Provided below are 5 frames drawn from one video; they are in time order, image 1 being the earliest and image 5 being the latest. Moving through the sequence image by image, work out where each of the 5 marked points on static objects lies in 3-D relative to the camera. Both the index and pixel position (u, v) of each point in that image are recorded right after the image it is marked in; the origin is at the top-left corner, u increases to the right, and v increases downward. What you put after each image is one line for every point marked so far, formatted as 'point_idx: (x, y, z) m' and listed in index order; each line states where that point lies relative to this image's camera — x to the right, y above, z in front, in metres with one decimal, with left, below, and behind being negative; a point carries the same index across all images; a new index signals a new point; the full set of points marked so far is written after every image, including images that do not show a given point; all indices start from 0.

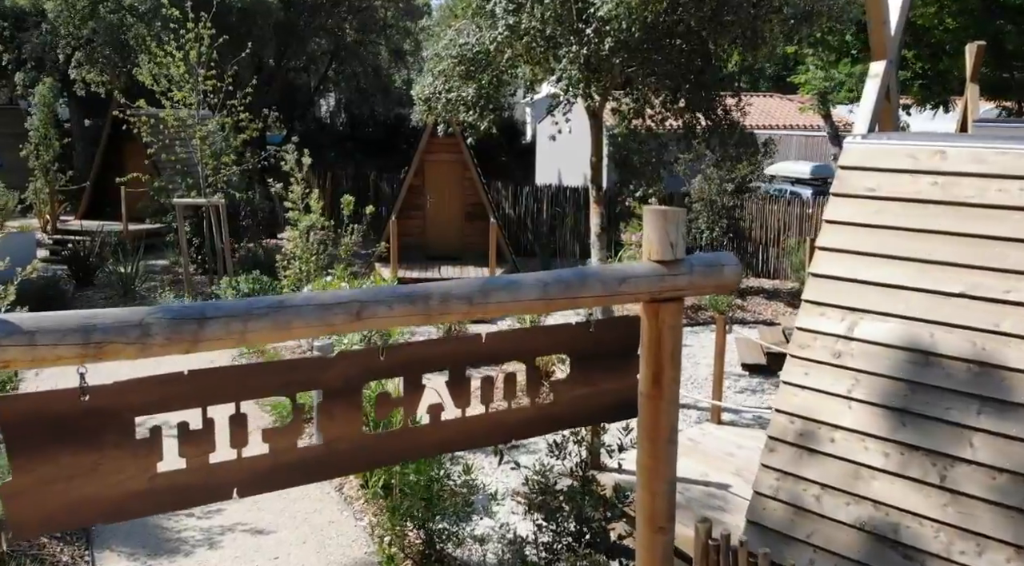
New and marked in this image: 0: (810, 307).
0: (+1.4, -0.1, +4.7) m
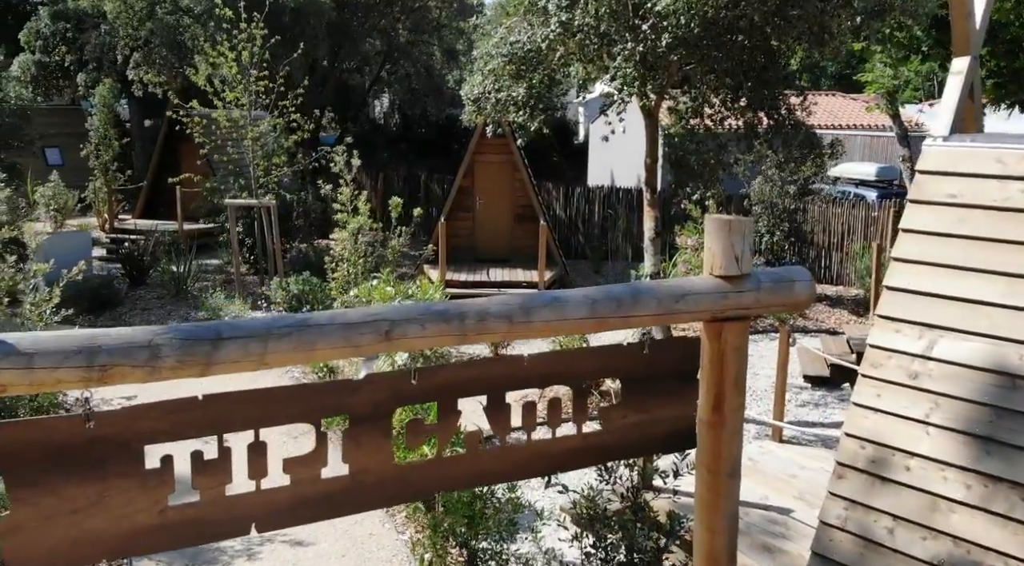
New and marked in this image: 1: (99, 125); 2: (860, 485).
0: (+1.7, -0.2, +4.4) m
1: (-7.9, +3.1, +18.9) m
2: (+1.5, -0.9, +4.2) m
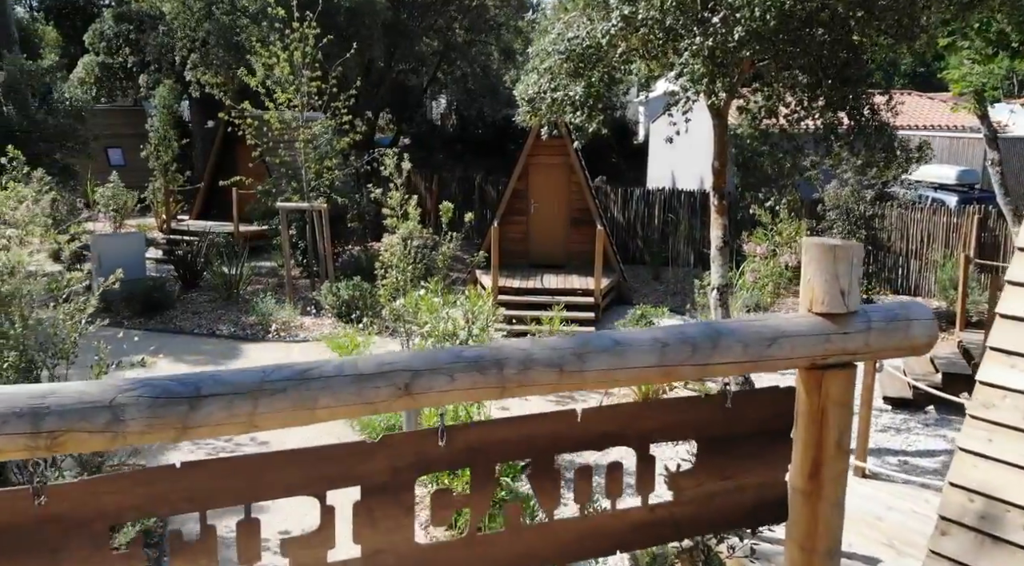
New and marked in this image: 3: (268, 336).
0: (+1.9, -0.3, +3.8) m
1: (-6.8, +3.0, +18.9) m
2: (+1.7, -1.0, +3.7) m
3: (-2.8, -0.6, +11.3) m
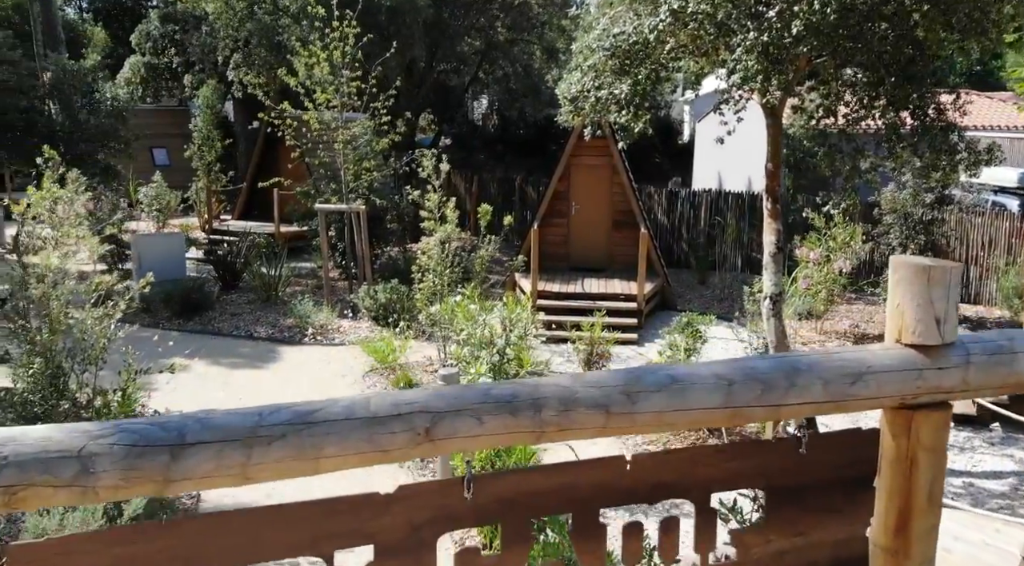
0: (+2.0, -0.3, +3.4) m
1: (-6.0, +3.0, +18.9) m
2: (+1.8, -1.0, +3.3) m
3: (-2.4, -0.6, +11.2) m
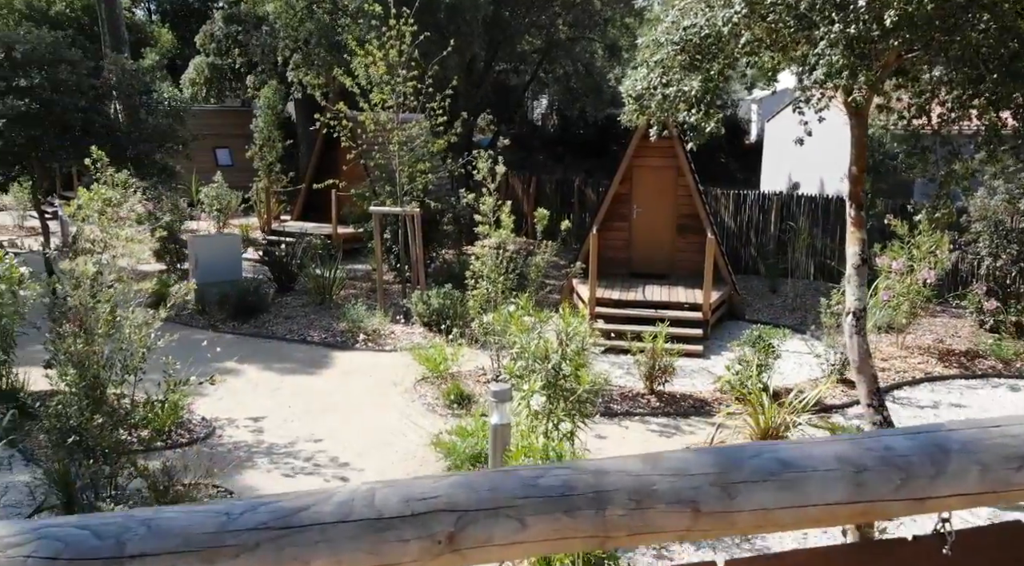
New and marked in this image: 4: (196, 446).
0: (+2.2, -0.4, +2.8) m
1: (-4.8, +3.0, +18.8) m
2: (+2.0, -1.1, +2.7) m
3: (-1.7, -0.7, +10.9) m
4: (-2.5, -1.3, +7.6) m
